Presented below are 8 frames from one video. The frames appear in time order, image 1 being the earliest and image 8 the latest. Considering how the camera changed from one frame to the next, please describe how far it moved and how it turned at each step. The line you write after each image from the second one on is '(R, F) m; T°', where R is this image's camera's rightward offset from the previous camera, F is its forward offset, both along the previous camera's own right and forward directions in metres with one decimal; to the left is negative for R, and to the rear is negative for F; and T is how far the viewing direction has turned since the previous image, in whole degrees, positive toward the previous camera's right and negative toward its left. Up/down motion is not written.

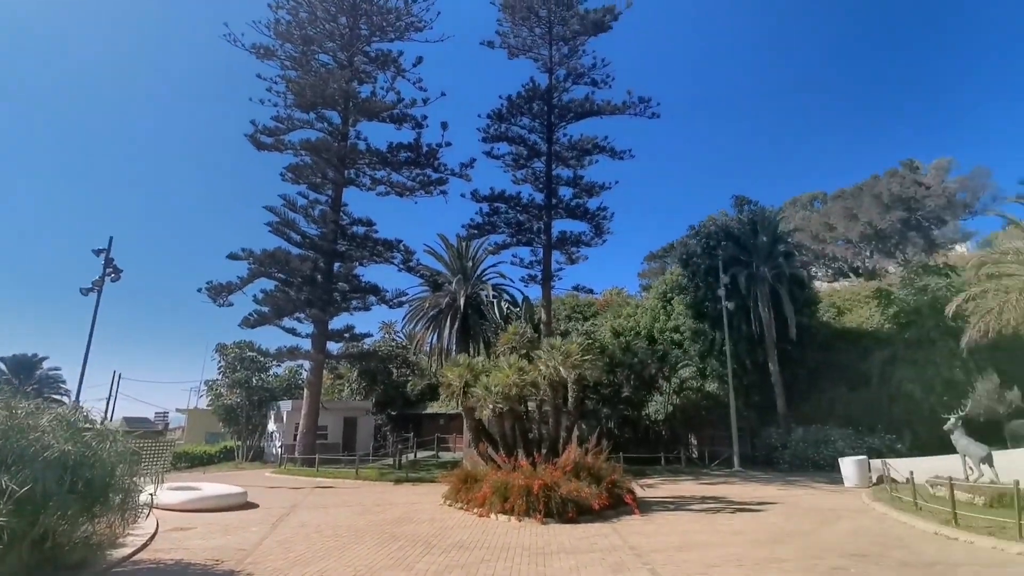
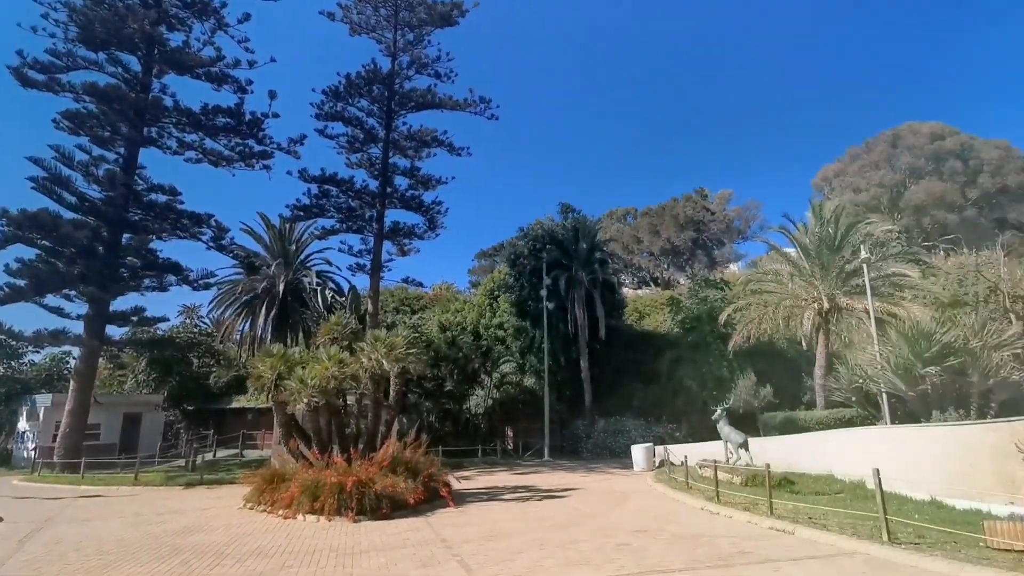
(0.0, +0.1) m; +17°
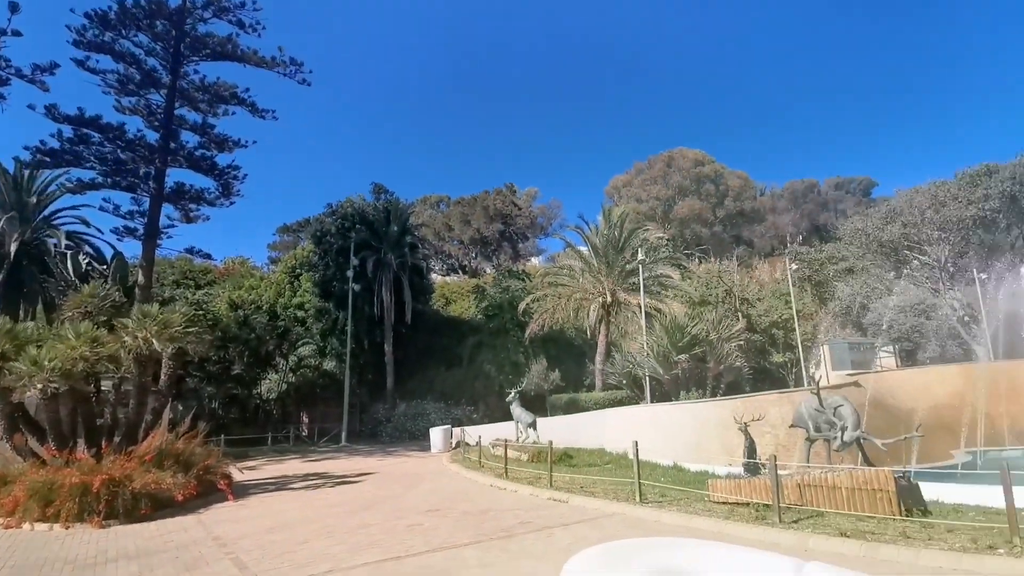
(+0.1, 0.0) m; +19°
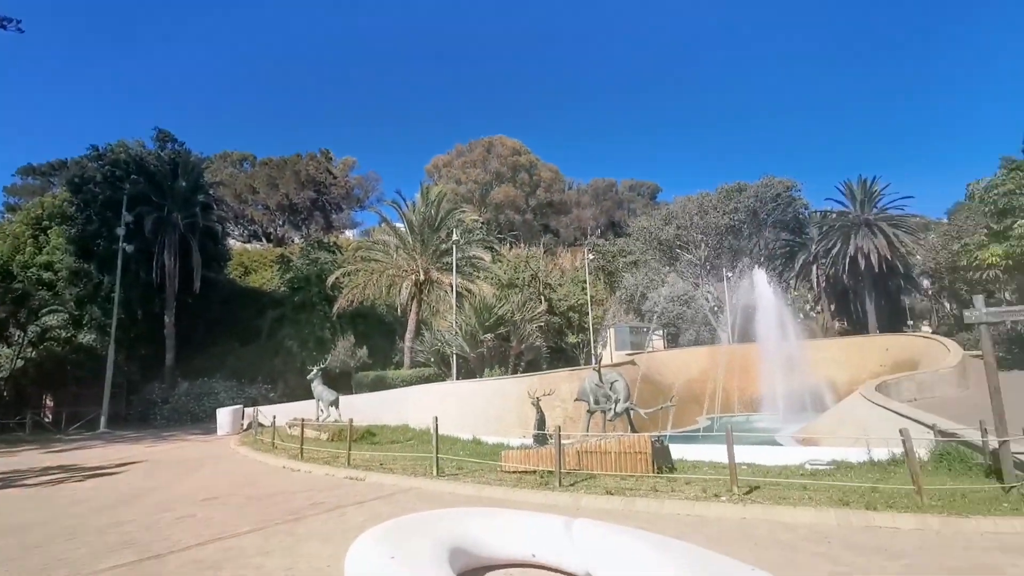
(+0.1, 0.0) m; +19°
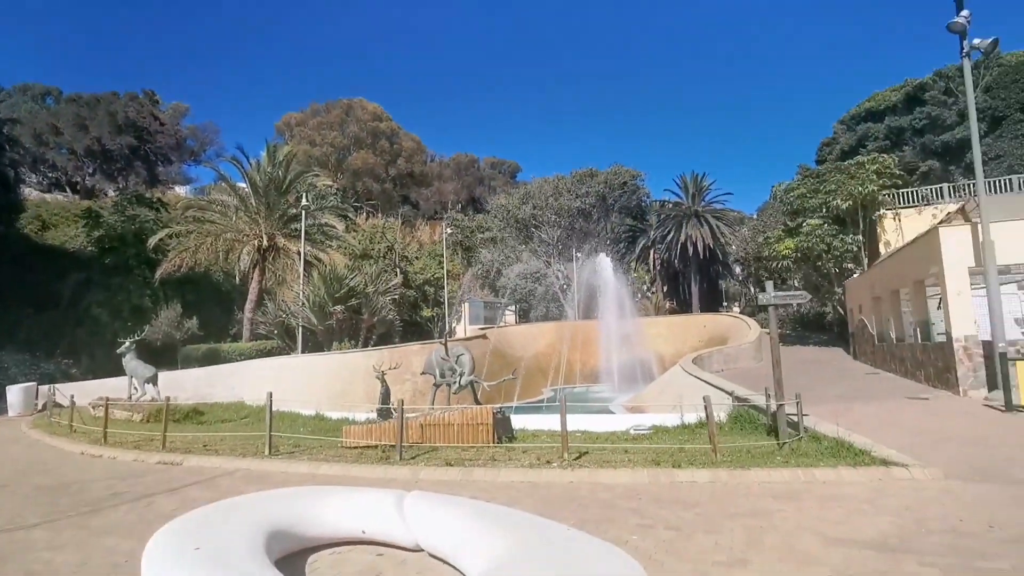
(+0.2, 0.0) m; +14°
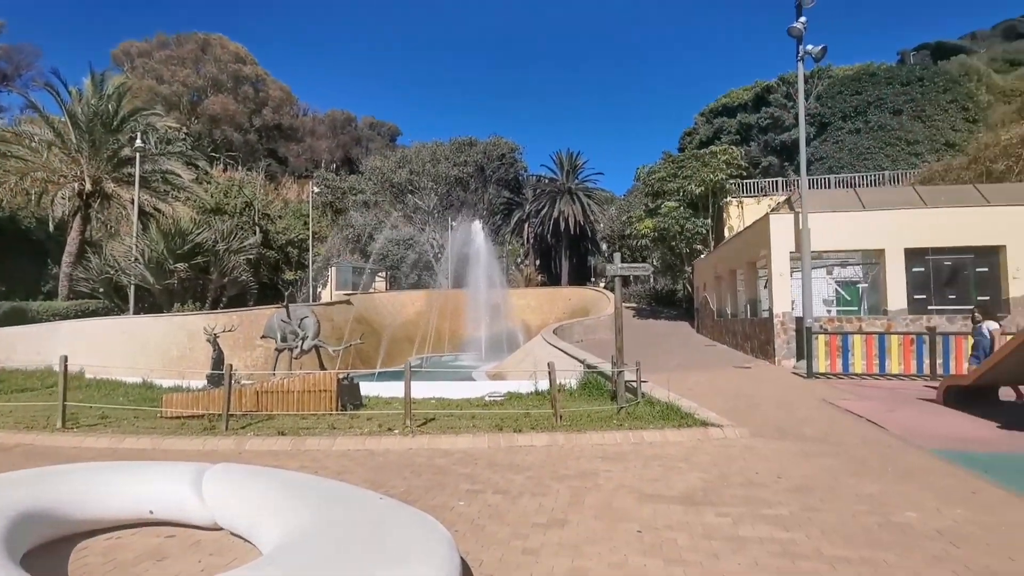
(+0.4, +0.3) m; +13°
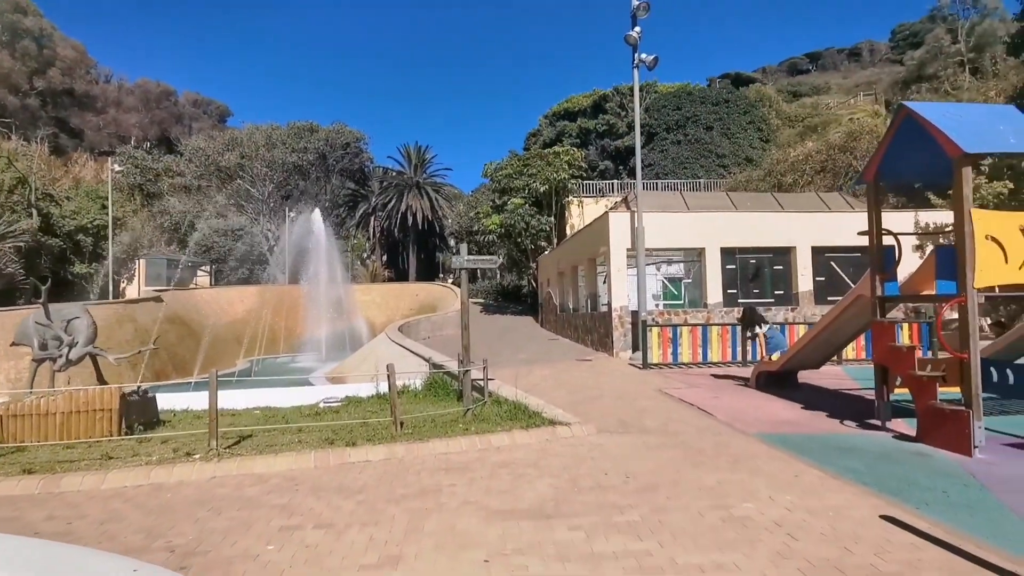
(+0.2, +0.7) m; +15°
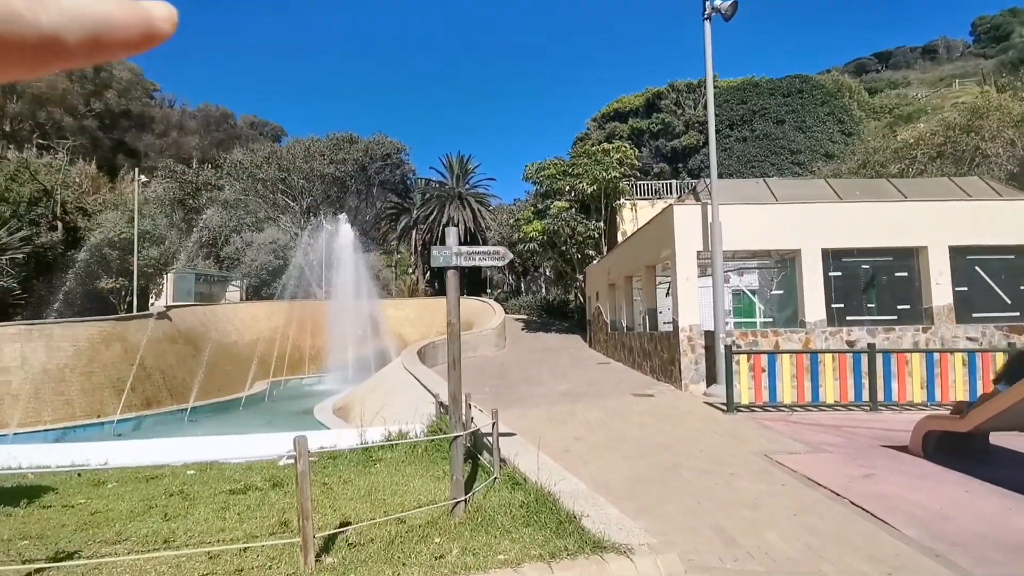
(+0.3, +3.5) m; -5°
